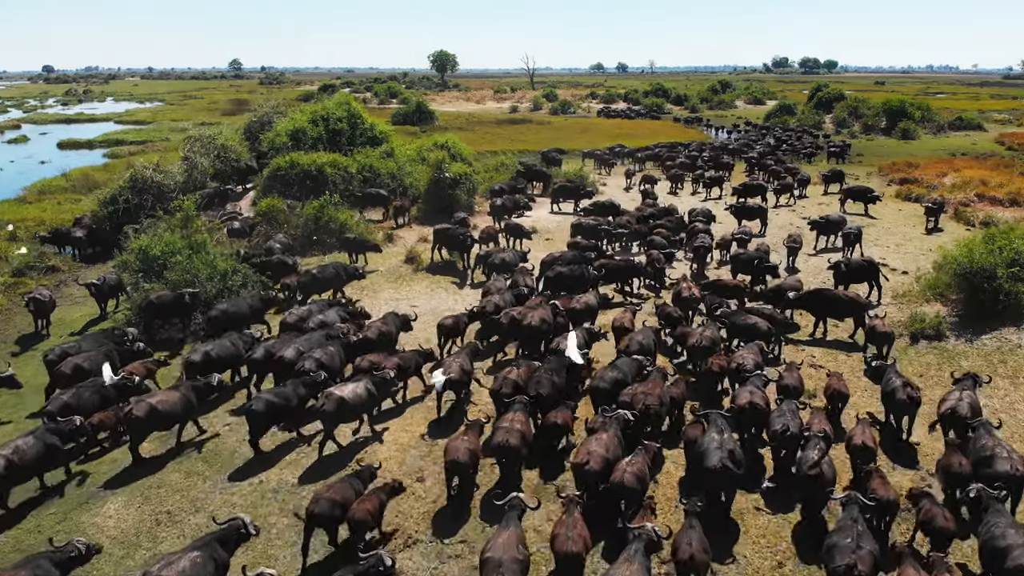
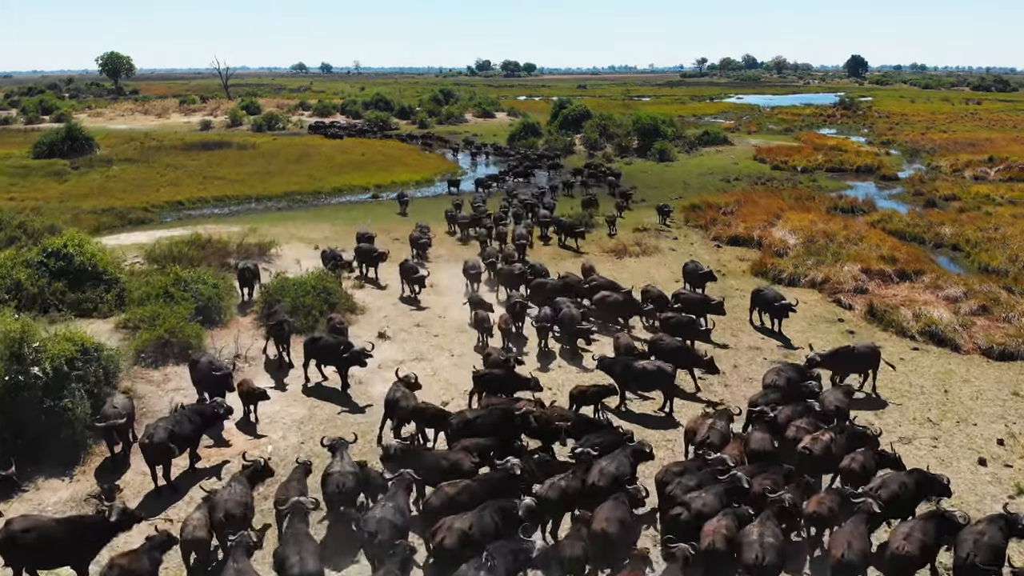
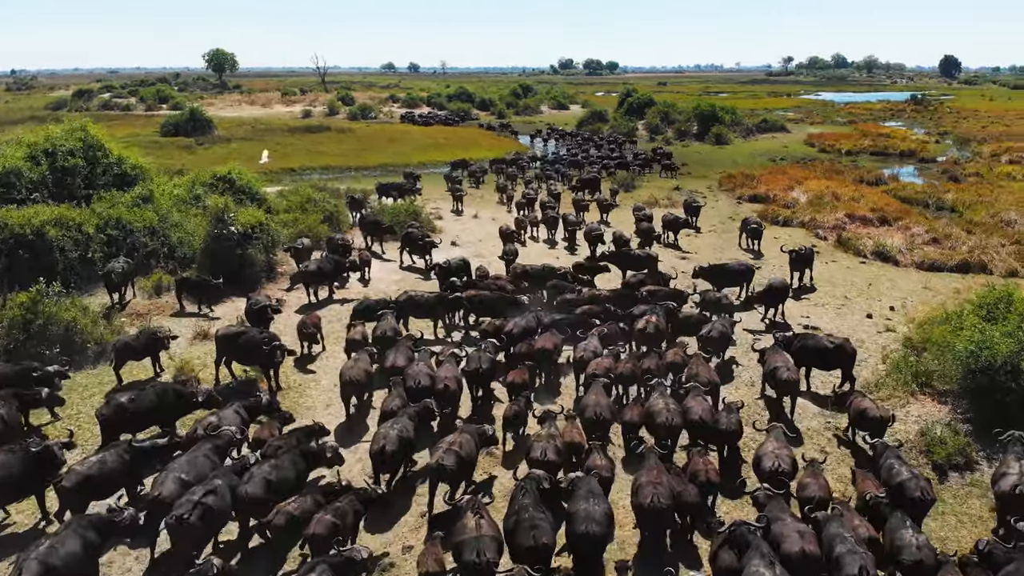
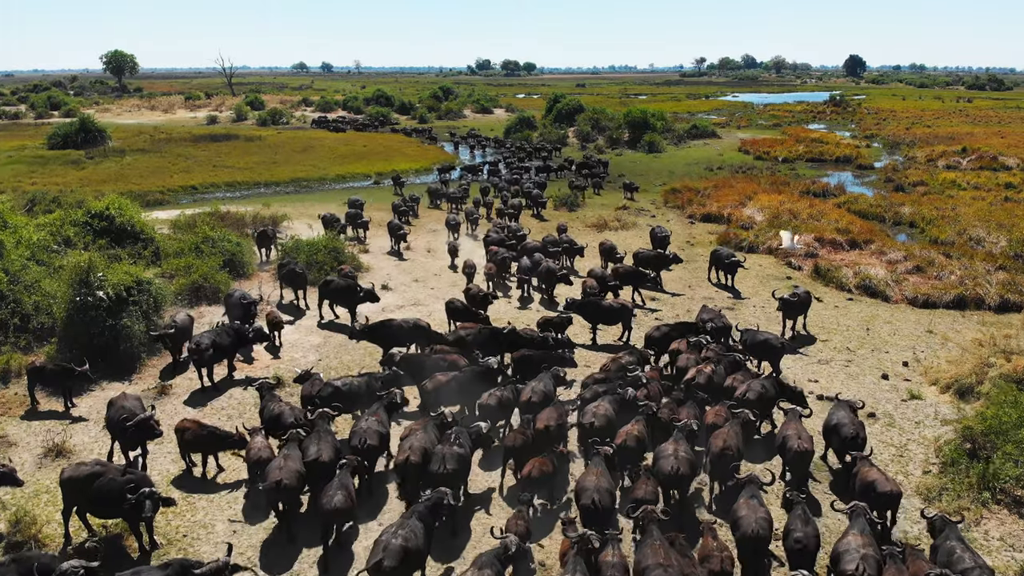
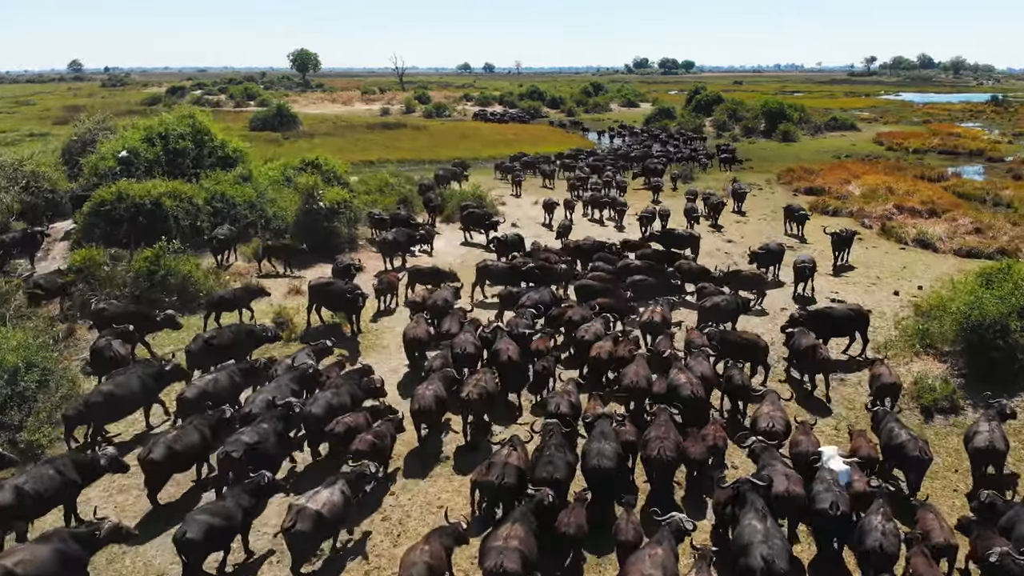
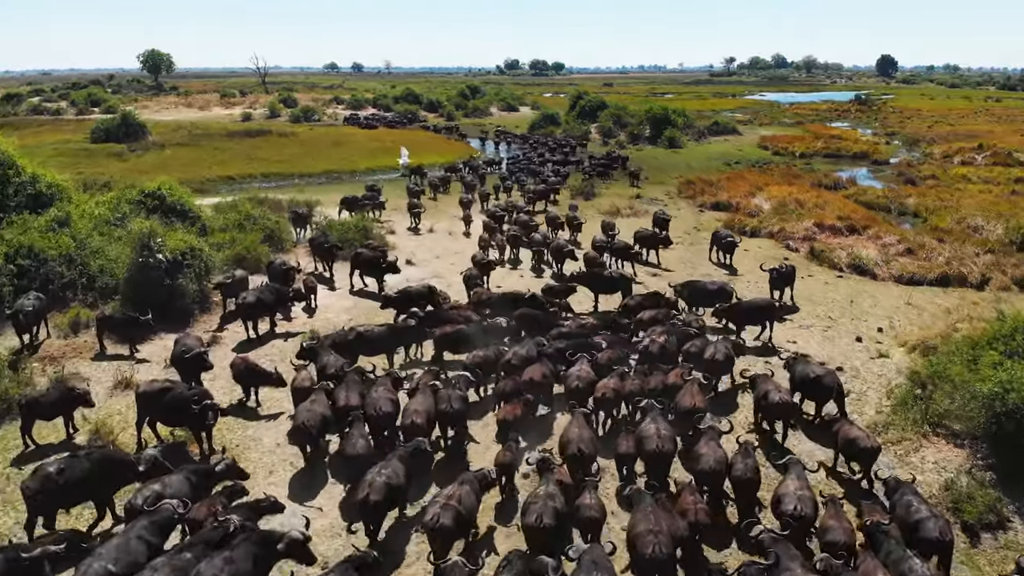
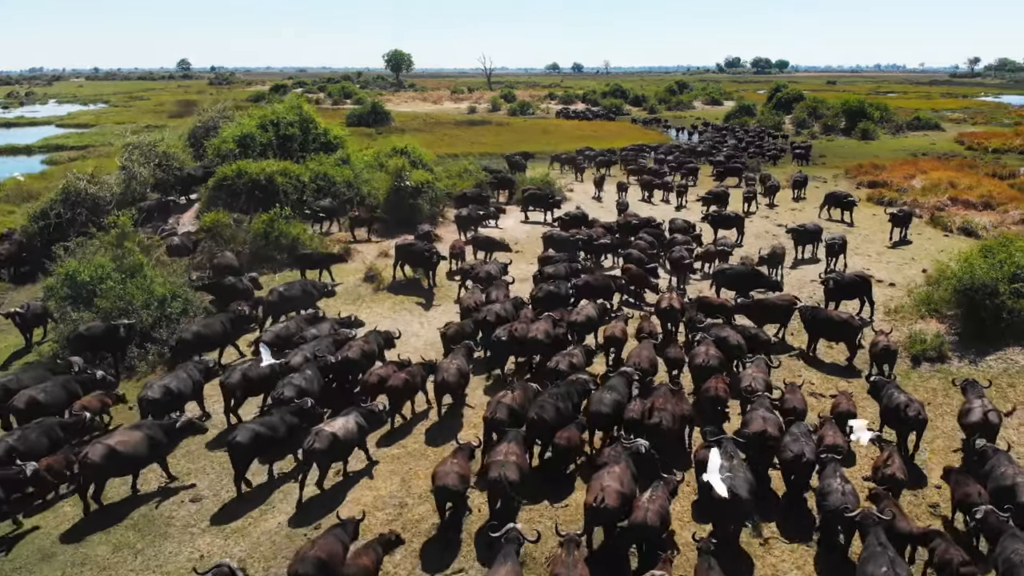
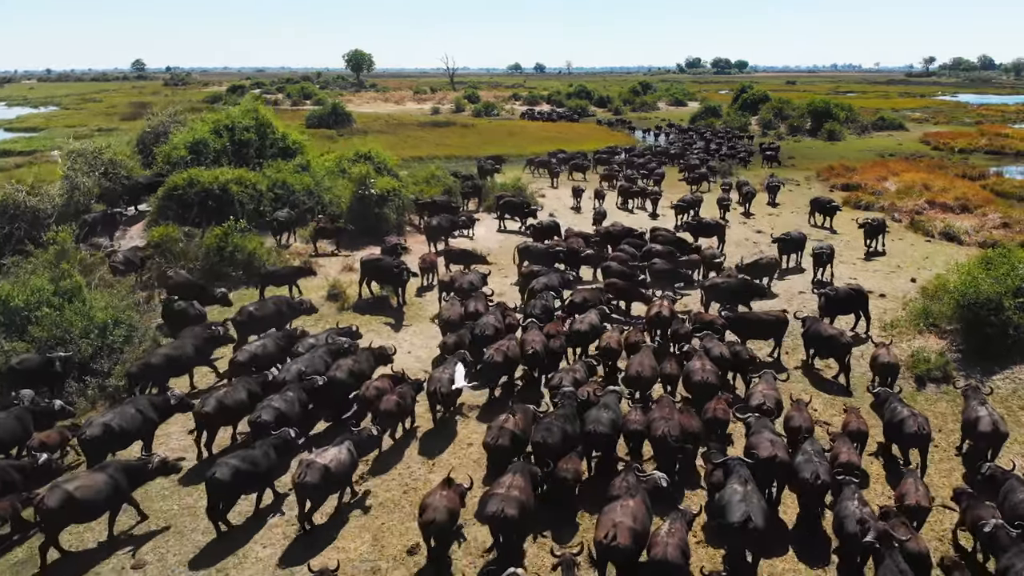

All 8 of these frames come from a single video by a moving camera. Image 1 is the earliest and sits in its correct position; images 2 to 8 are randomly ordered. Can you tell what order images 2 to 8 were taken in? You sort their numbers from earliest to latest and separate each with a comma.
7, 8, 5, 3, 6, 4, 2
